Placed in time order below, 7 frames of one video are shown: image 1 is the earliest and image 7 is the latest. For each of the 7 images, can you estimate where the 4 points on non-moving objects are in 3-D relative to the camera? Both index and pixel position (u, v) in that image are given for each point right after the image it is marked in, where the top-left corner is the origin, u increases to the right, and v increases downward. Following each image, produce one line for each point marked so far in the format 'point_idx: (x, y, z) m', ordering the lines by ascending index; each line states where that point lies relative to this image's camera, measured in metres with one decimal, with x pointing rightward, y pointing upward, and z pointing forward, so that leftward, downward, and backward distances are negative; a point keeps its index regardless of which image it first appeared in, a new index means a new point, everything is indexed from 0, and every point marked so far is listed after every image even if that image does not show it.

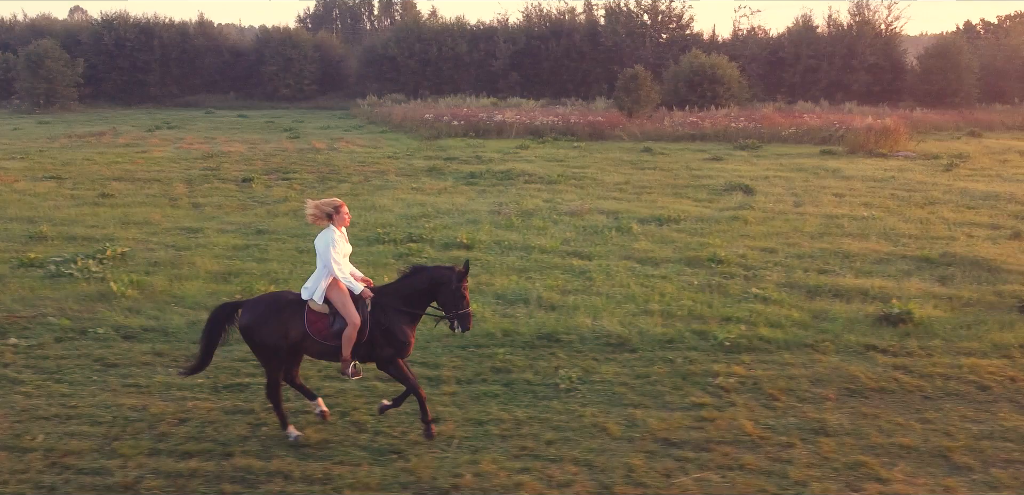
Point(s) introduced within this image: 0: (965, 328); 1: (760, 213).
0: (+4.1, -0.7, +8.3) m
1: (+3.9, +0.5, +14.6) m
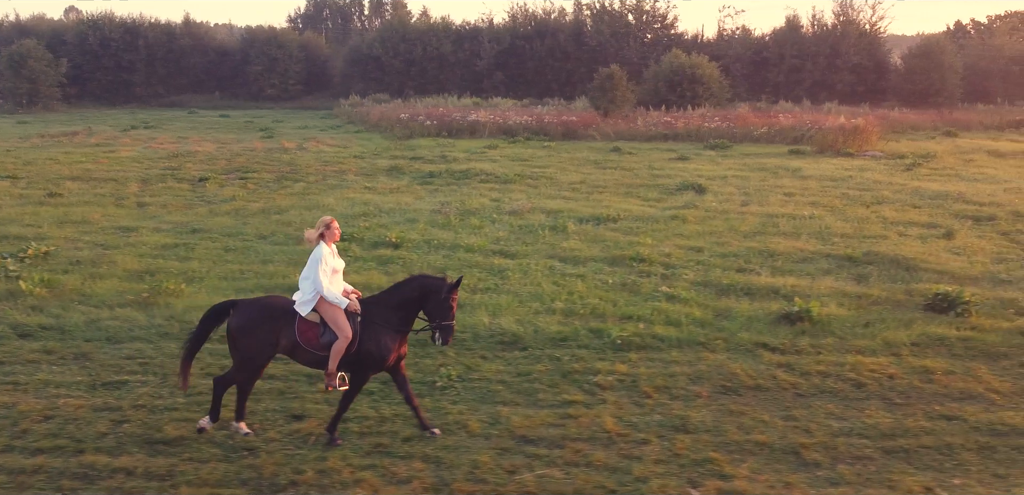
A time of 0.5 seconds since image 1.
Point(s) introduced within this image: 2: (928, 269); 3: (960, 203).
0: (+3.1, -0.7, +8.3) m
1: (+3.0, +0.6, +14.6) m
2: (+4.7, -0.2, +10.3) m
3: (+7.7, +0.8, +15.8) m
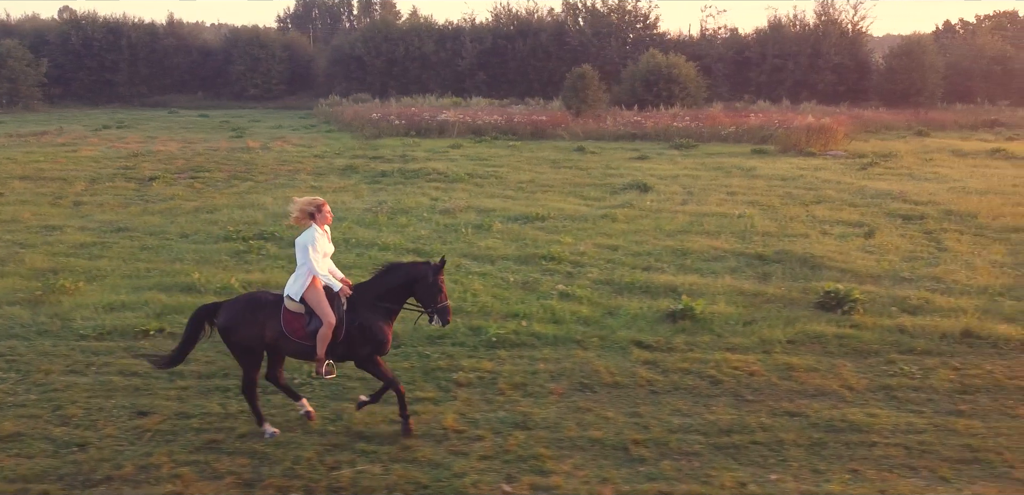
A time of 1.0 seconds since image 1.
0: (+2.1, -0.7, +8.3) m
1: (+1.9, +0.6, +14.6) m
2: (+3.6, -0.2, +10.4) m
3: (+6.7, +0.8, +15.9) m
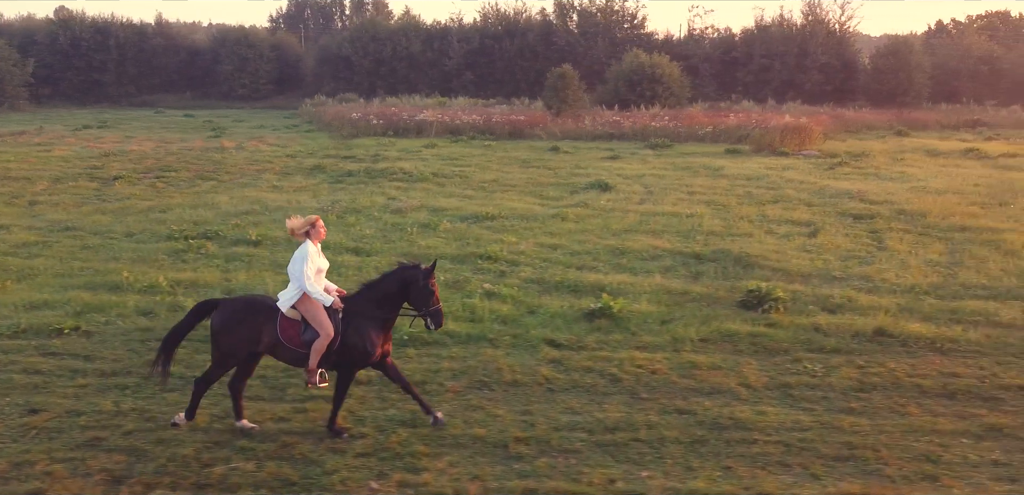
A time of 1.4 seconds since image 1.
0: (+1.3, -0.7, +8.3) m
1: (+1.2, +0.6, +14.6) m
2: (+2.9, -0.2, +10.4) m
3: (+5.9, +0.8, +15.9) m
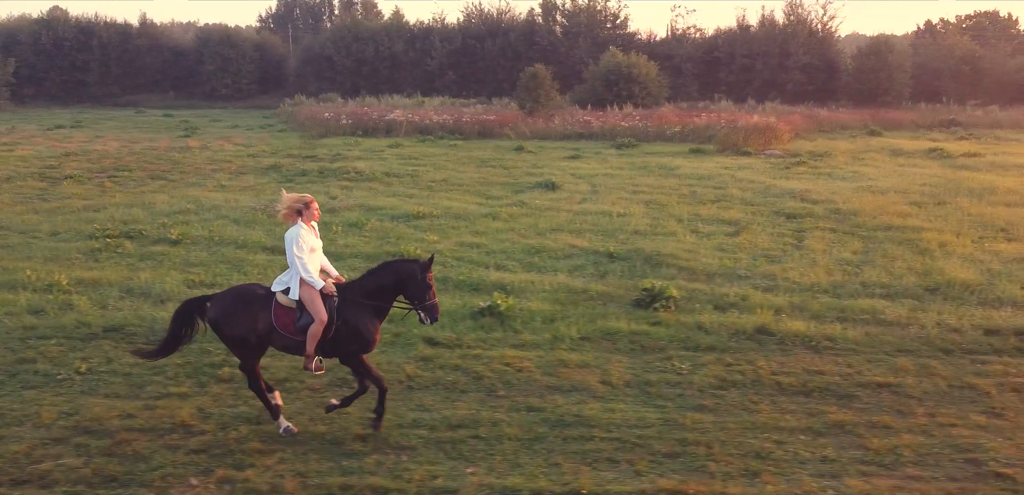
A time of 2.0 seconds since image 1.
0: (+0.3, -0.7, +8.4) m
1: (+0.2, +0.6, +14.7) m
2: (+1.8, -0.2, +10.4) m
3: (+4.9, +0.8, +15.9) m
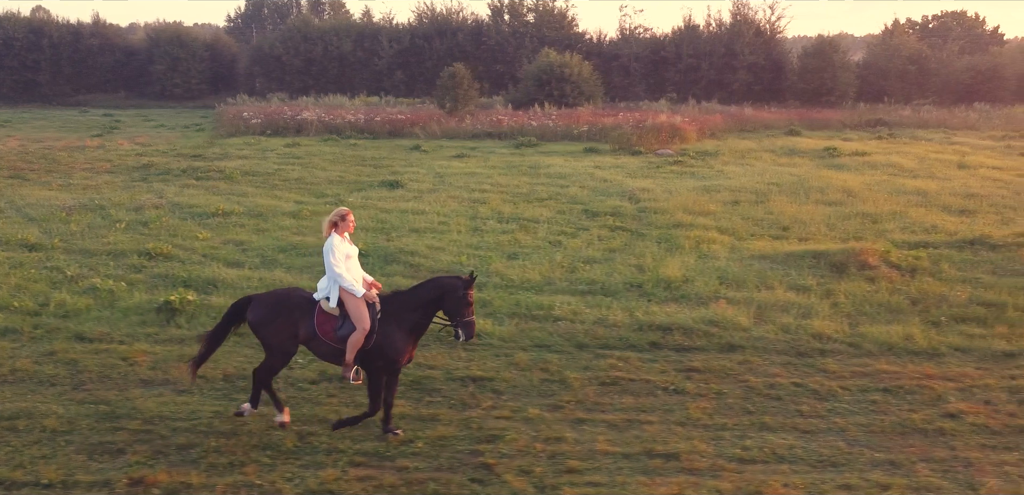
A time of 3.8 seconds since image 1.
0: (-2.7, -0.6, +8.5) m
1: (-2.9, +0.6, +14.8) m
2: (-1.2, -0.2, +10.5) m
3: (+1.8, +0.8, +16.0) m
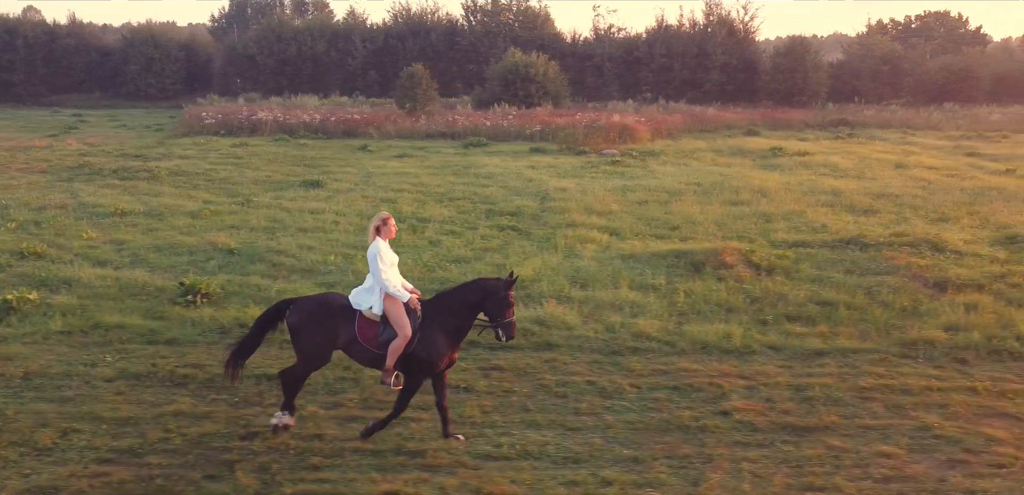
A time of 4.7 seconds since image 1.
0: (-4.3, -0.6, +8.5) m
1: (-4.5, +0.6, +14.8) m
2: (-2.8, -0.2, +10.6) m
3: (+0.3, +0.9, +16.1) m
